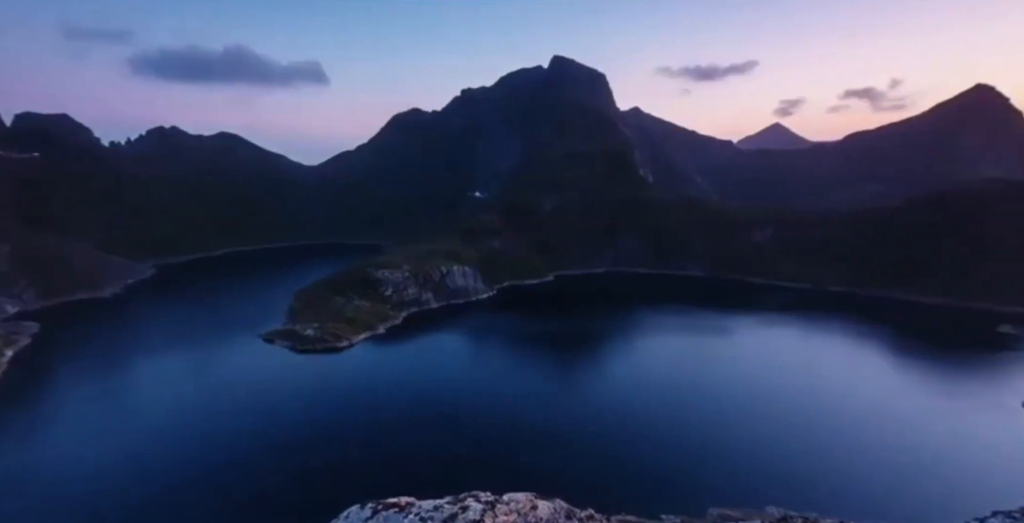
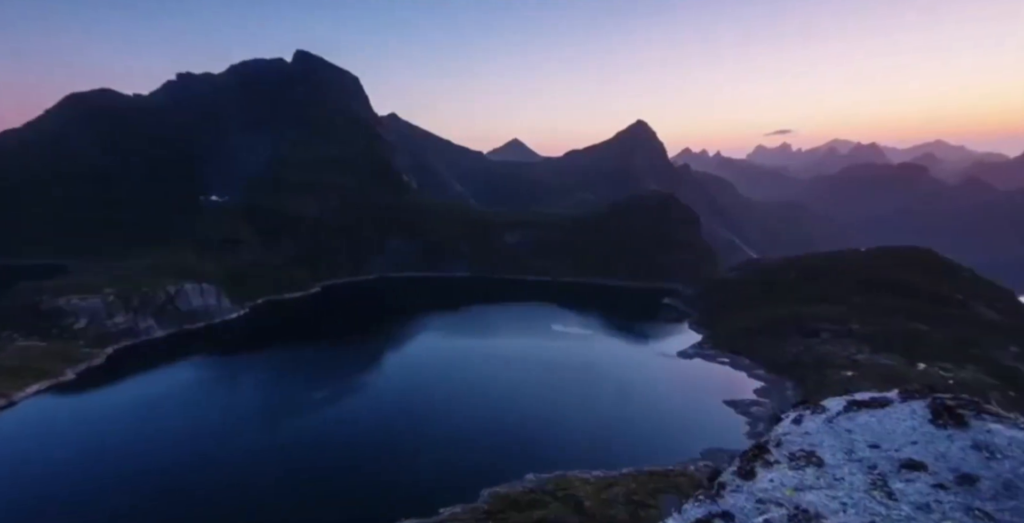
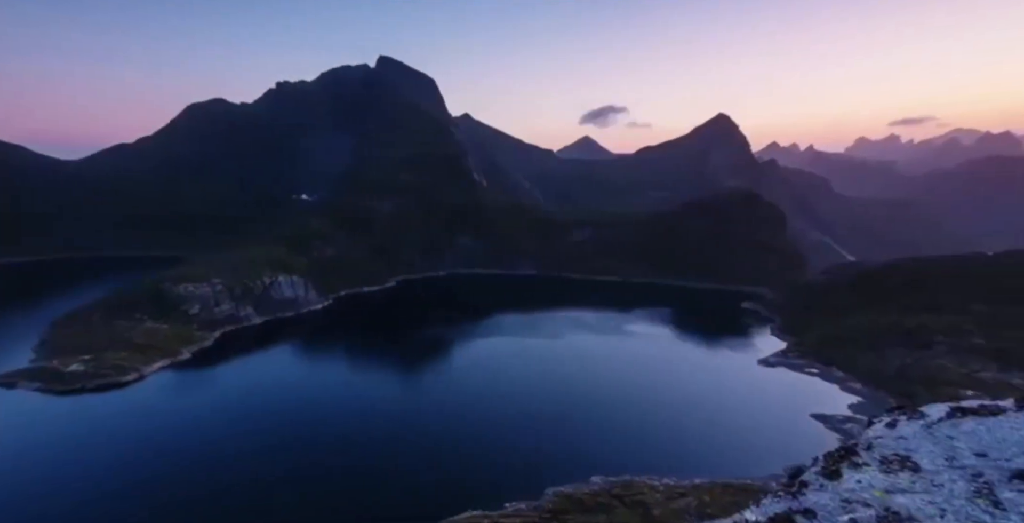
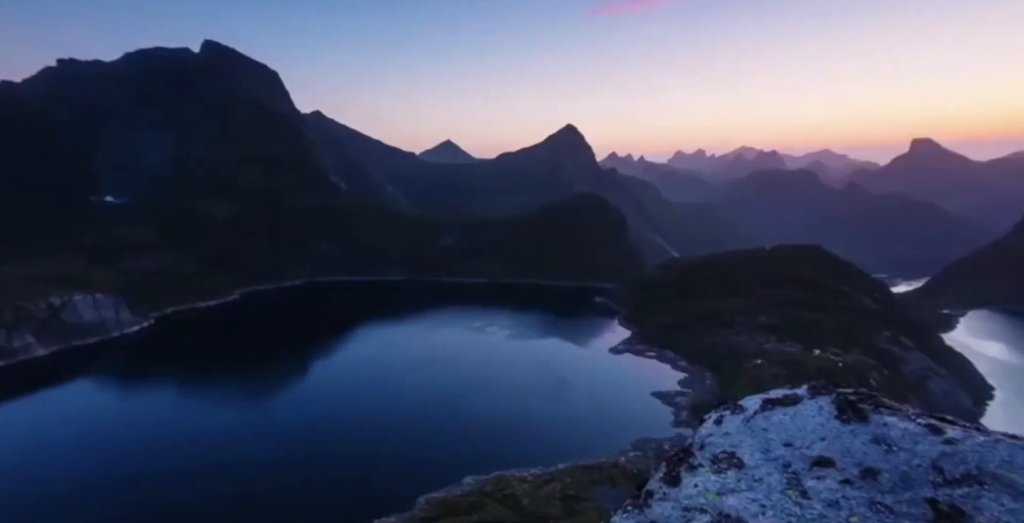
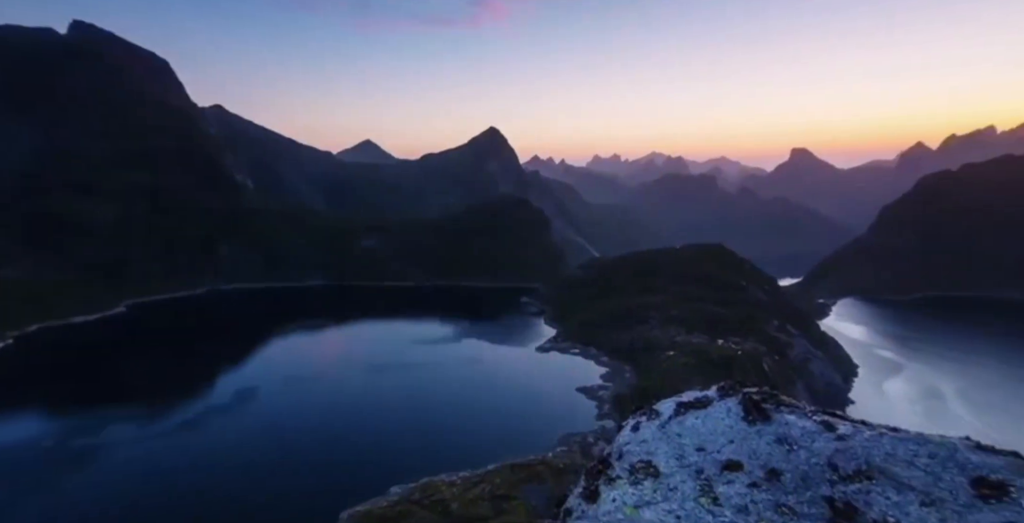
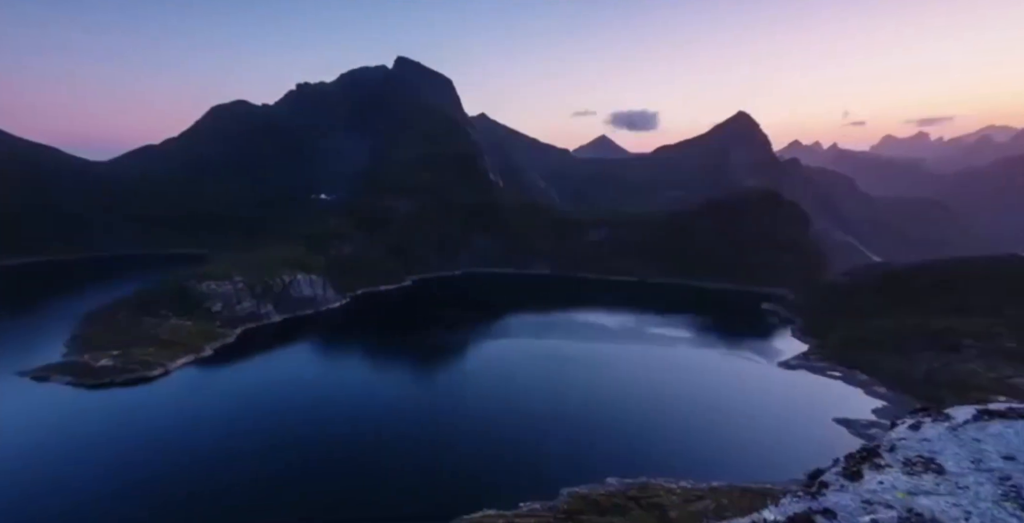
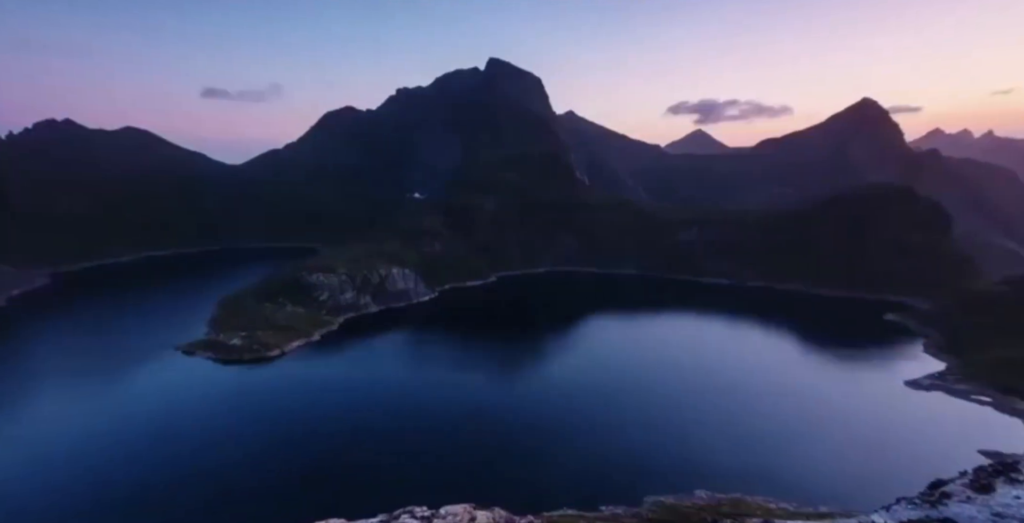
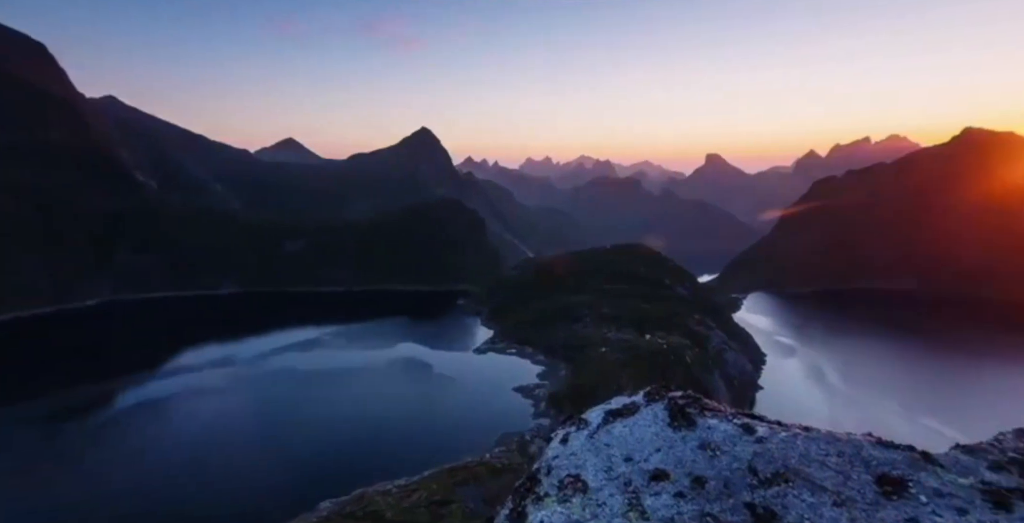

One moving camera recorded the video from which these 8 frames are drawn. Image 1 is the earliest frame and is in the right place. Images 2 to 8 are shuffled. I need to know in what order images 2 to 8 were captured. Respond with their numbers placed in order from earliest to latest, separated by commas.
7, 6, 3, 2, 4, 5, 8
